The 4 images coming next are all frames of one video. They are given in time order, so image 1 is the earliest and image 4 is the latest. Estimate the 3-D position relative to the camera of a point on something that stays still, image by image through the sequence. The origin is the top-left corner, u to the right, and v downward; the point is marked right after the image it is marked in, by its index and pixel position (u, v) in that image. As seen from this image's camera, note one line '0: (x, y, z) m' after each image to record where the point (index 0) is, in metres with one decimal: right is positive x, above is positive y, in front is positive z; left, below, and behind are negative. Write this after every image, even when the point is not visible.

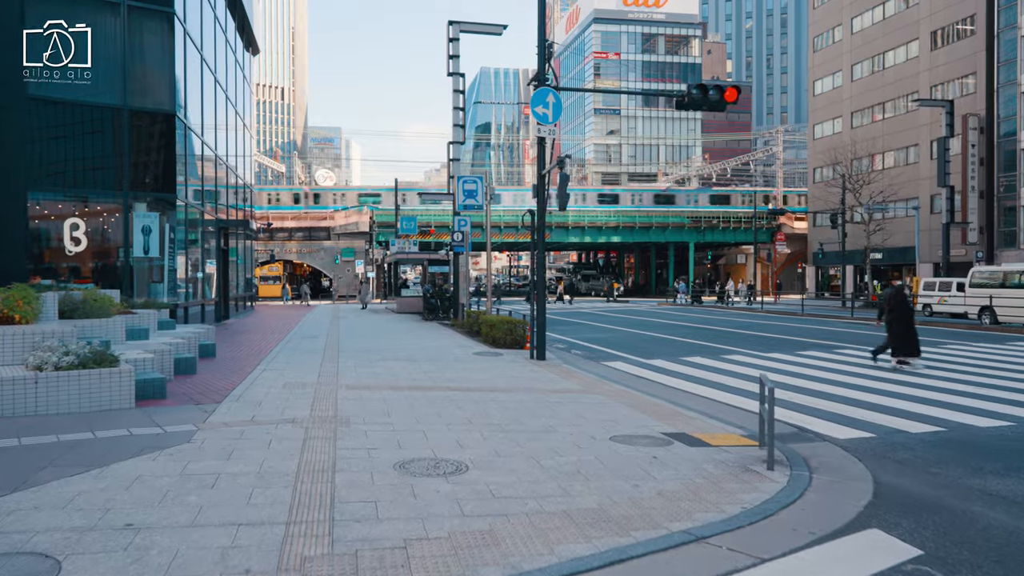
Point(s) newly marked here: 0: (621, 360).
0: (+3.1, -2.0, +17.4) m
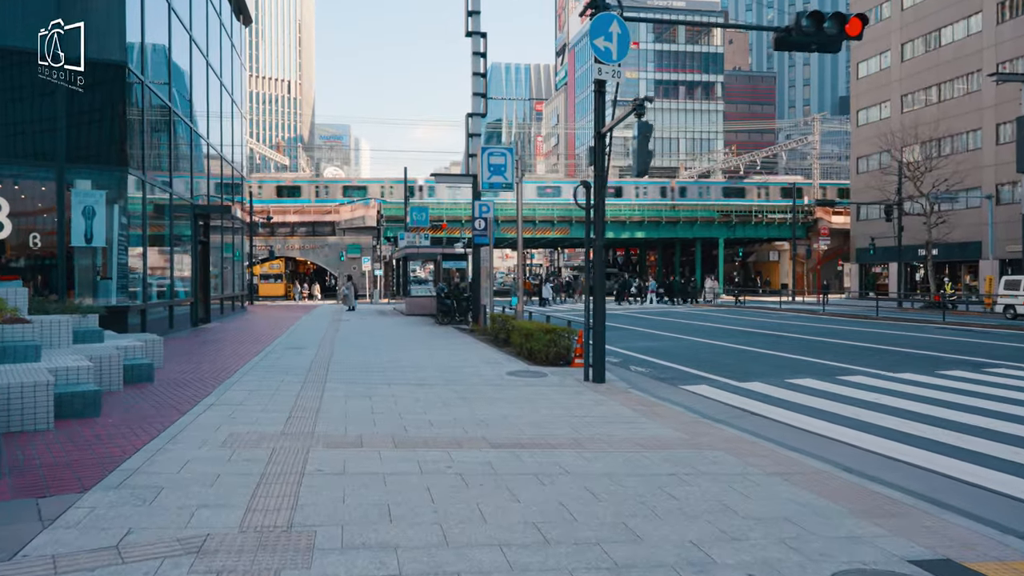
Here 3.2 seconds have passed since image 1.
0: (+4.1, -2.0, +13.0) m
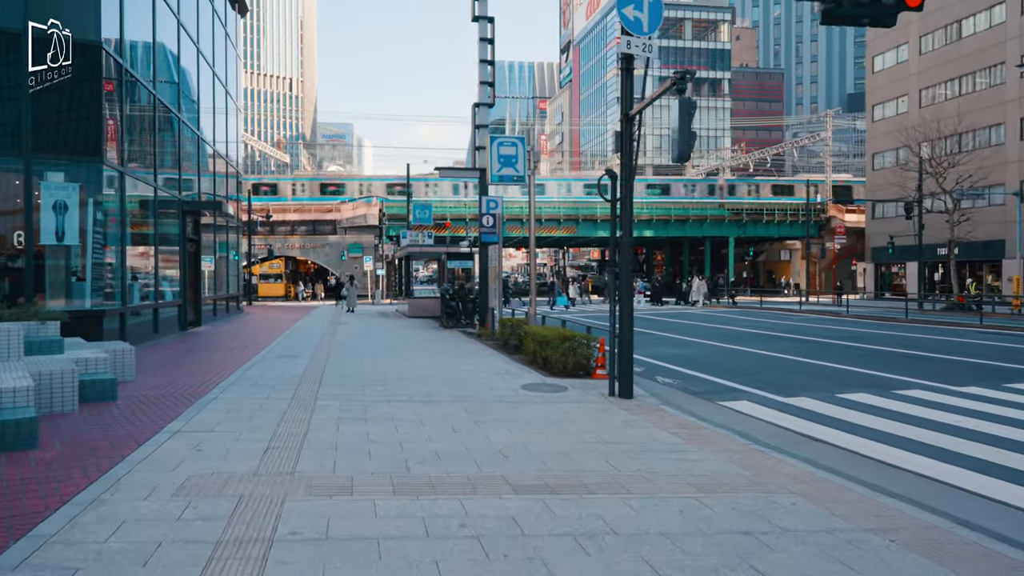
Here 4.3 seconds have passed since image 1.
0: (+4.4, -2.1, +11.6) m
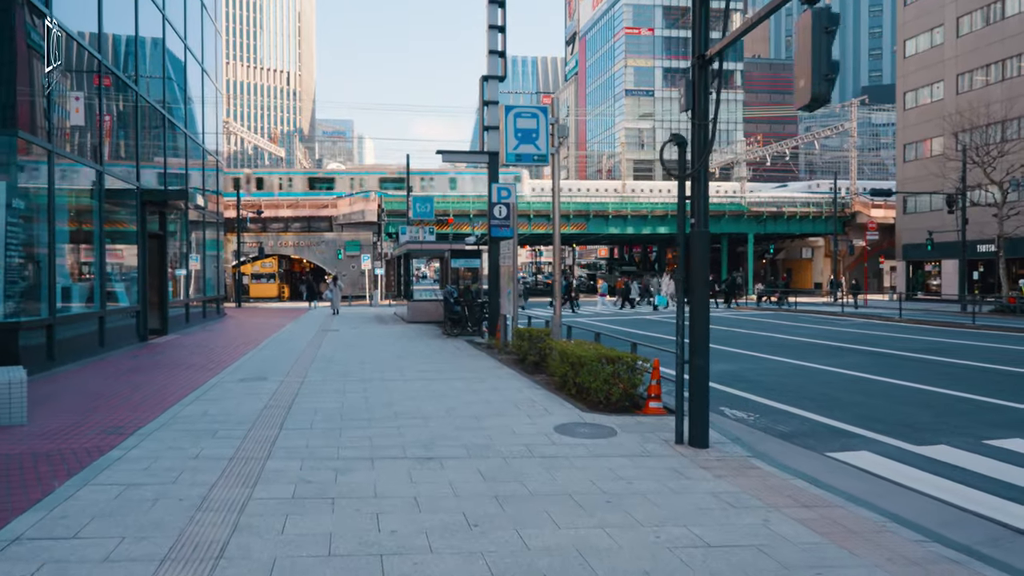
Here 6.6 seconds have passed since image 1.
0: (+4.8, -2.2, +8.5) m
